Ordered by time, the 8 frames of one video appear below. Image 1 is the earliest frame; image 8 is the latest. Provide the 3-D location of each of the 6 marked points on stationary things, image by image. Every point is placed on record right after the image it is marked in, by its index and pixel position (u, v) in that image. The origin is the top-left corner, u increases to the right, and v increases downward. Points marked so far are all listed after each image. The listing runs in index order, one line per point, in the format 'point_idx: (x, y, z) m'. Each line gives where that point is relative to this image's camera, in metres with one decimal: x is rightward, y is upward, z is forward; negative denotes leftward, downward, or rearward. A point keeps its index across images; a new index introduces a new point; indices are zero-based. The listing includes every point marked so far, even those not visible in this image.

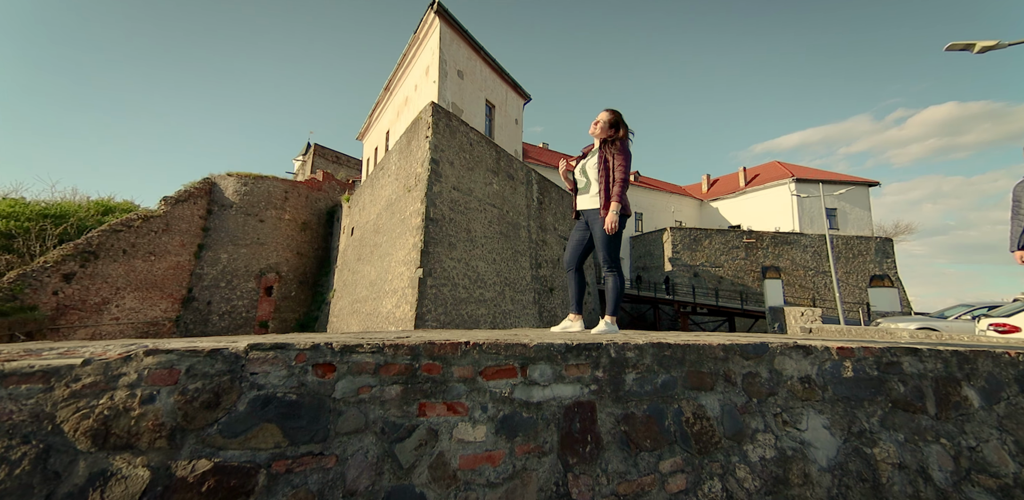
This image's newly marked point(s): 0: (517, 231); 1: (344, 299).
0: (+0.3, +0.5, +12.2) m
1: (-5.1, -1.5, +13.6) m
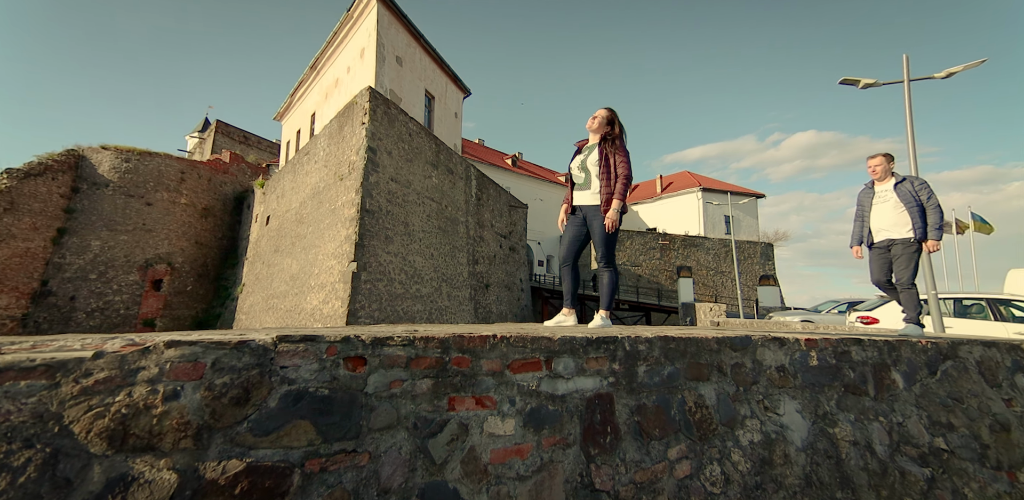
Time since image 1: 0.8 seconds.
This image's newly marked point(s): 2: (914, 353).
0: (-1.5, +0.6, +12.1) m
1: (-7.1, -1.2, +12.5) m
2: (+2.6, -0.7, +3.0) m
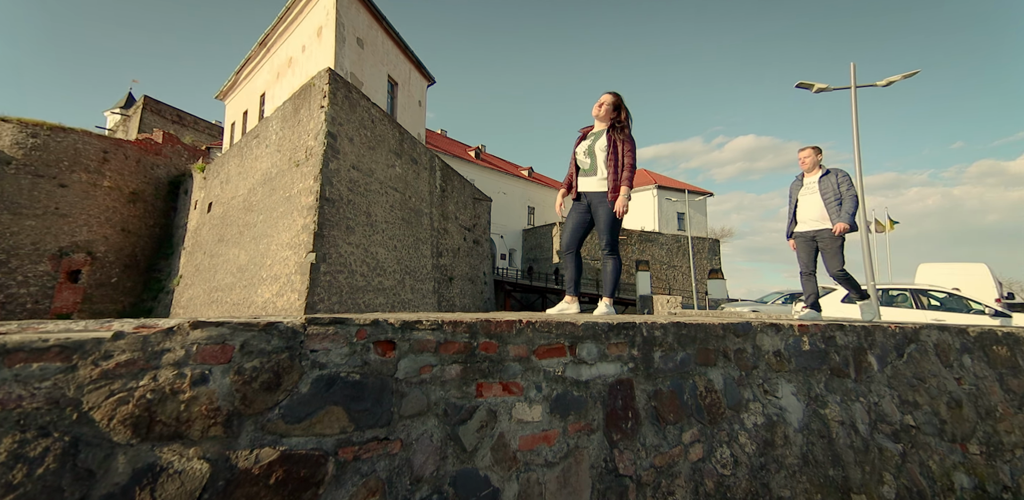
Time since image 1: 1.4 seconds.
0: (-2.4, +0.8, +11.8) m
1: (-8.1, -1.0, +11.6) m
2: (+2.6, -0.6, +3.2) m
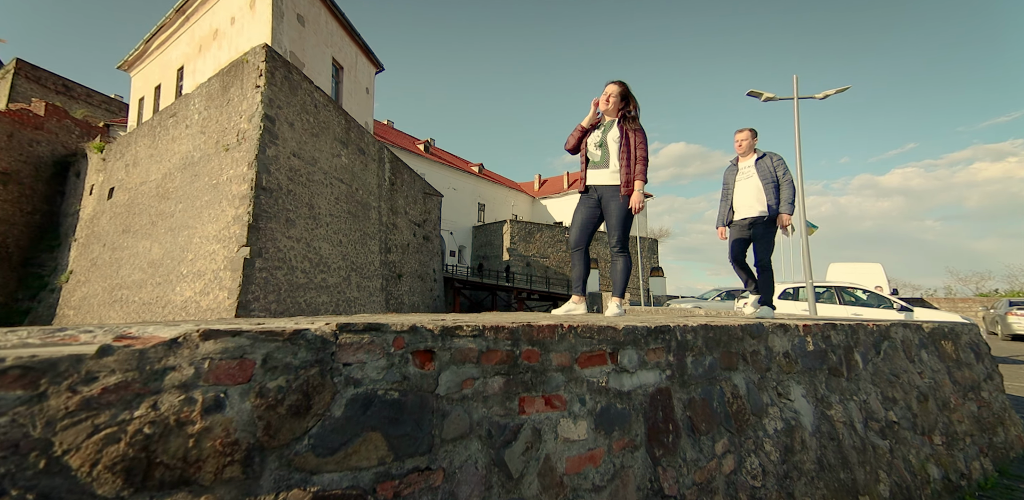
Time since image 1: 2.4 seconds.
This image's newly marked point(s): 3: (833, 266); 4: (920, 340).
0: (-3.6, +0.9, +11.1) m
1: (-9.2, -0.8, +10.1) m
2: (+2.5, -0.6, +3.3) m
3: (+10.0, -0.6, +14.2) m
4: (+3.5, -0.8, +3.9) m
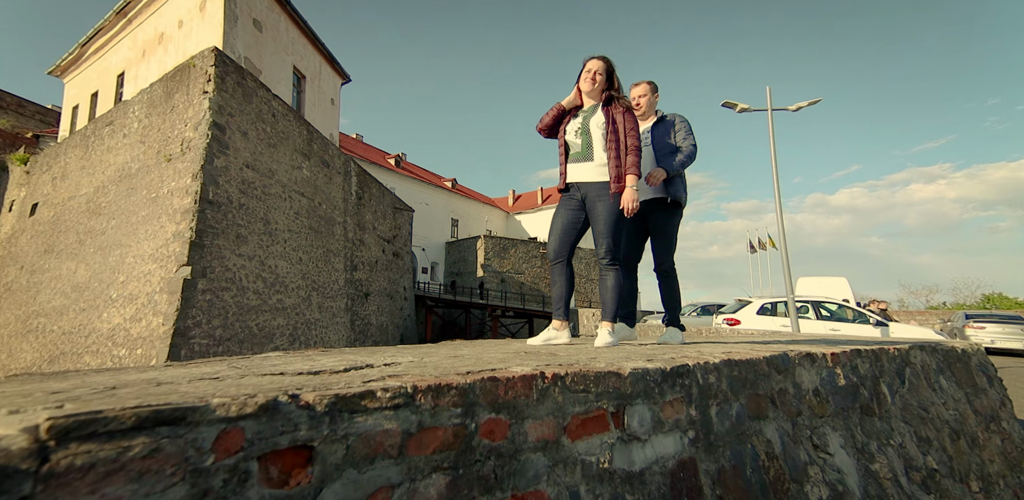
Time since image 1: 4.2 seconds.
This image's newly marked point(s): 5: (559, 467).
0: (-4.2, +0.5, +10.3) m
1: (-9.8, -1.2, +9.0) m
2: (+2.3, -0.7, +2.8) m
3: (+9.2, -1.0, +14.1) m
4: (+3.2, -0.9, +3.4) m
5: (+0.1, -0.5, +1.1) m
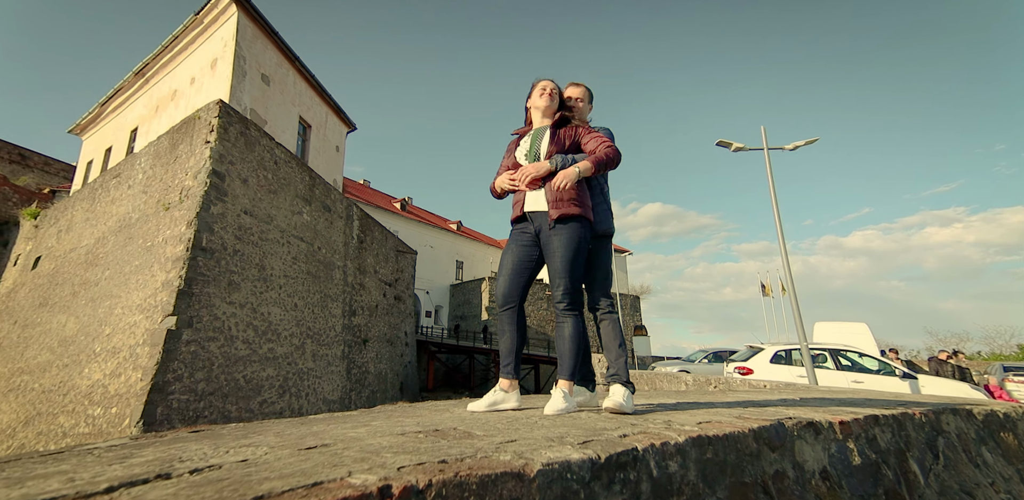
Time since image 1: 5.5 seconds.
0: (-4.2, -0.5, +10.2) m
1: (-9.8, -2.2, +8.9) m
2: (+2.1, -0.9, +2.4) m
3: (+9.3, -2.2, +13.5) m
4: (+3.1, -1.1, +3.0) m
5: (-0.2, -0.6, +0.7) m
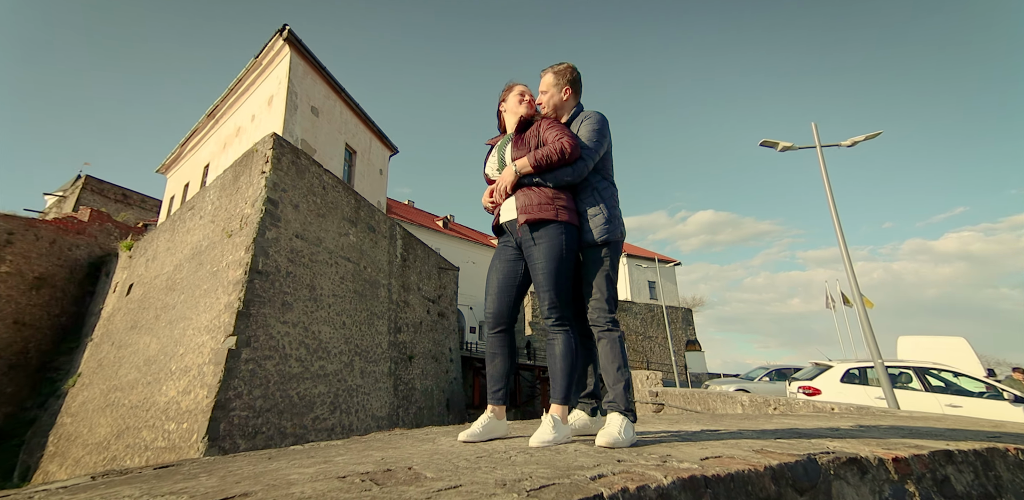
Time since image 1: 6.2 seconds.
0: (-3.3, -1.0, +10.5) m
1: (-8.8, -2.8, +9.7) m
2: (+2.3, -0.9, +2.1) m
3: (+10.6, -2.2, +12.4) m
4: (+3.3, -1.1, +2.6) m
5: (-0.1, -0.6, +0.7) m
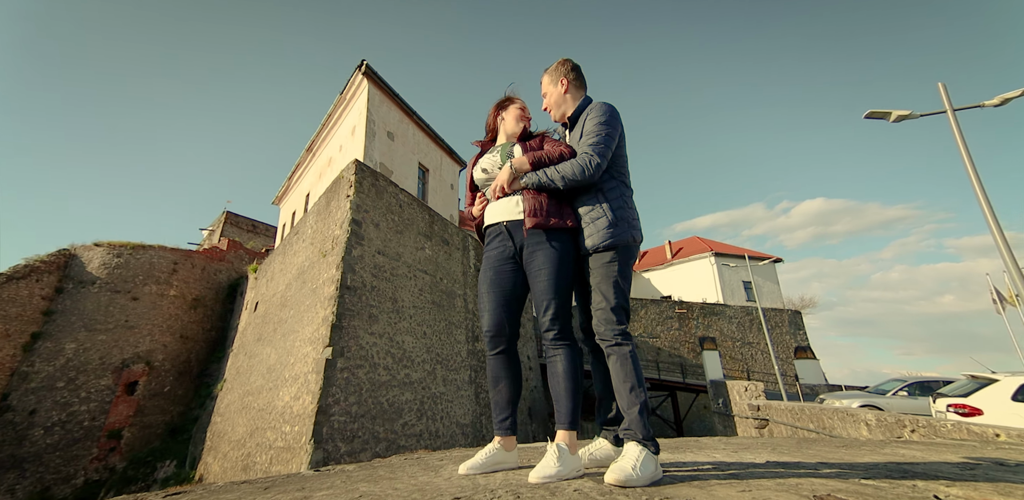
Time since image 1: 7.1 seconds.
0: (-1.4, -1.3, +10.9) m
1: (-6.9, -3.4, +11.1) m
2: (+2.4, -0.8, +1.6) m
3: (+12.6, -1.8, +10.0) m
4: (+3.5, -0.9, +1.9) m
5: (-0.3, -0.6, +0.7) m
